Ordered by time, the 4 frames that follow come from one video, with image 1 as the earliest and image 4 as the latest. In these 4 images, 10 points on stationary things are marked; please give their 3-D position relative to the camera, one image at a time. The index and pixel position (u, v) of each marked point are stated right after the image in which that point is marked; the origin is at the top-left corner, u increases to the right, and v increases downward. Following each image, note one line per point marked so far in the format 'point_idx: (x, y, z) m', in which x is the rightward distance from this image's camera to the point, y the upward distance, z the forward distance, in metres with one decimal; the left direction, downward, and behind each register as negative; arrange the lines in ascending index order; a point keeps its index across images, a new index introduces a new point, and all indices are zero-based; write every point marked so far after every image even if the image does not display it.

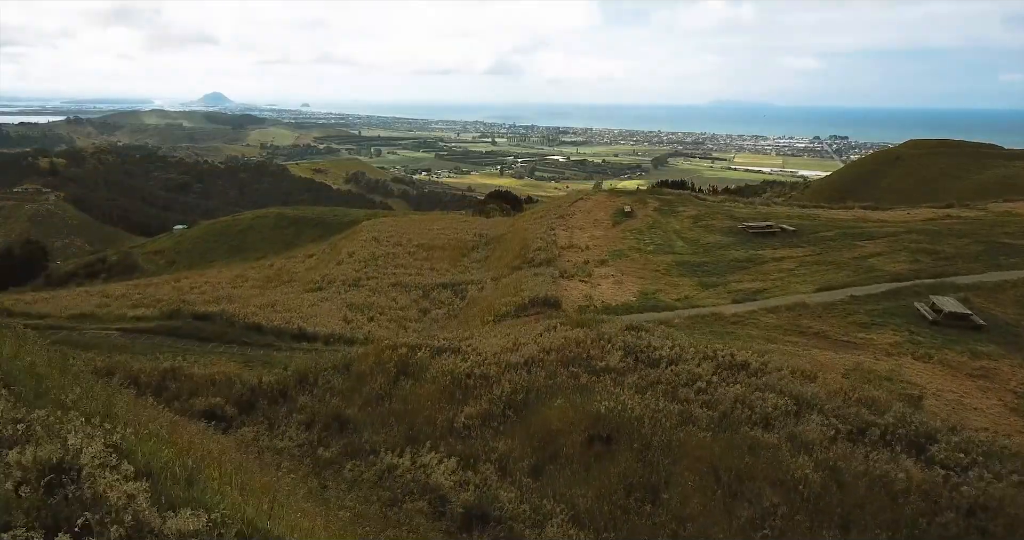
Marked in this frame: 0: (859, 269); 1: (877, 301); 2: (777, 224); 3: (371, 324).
0: (+4.0, 0.0, +8.9) m
1: (+3.4, -0.3, +7.3) m
2: (+4.1, +0.7, +12.0) m
3: (-1.2, -0.5, +6.7) m
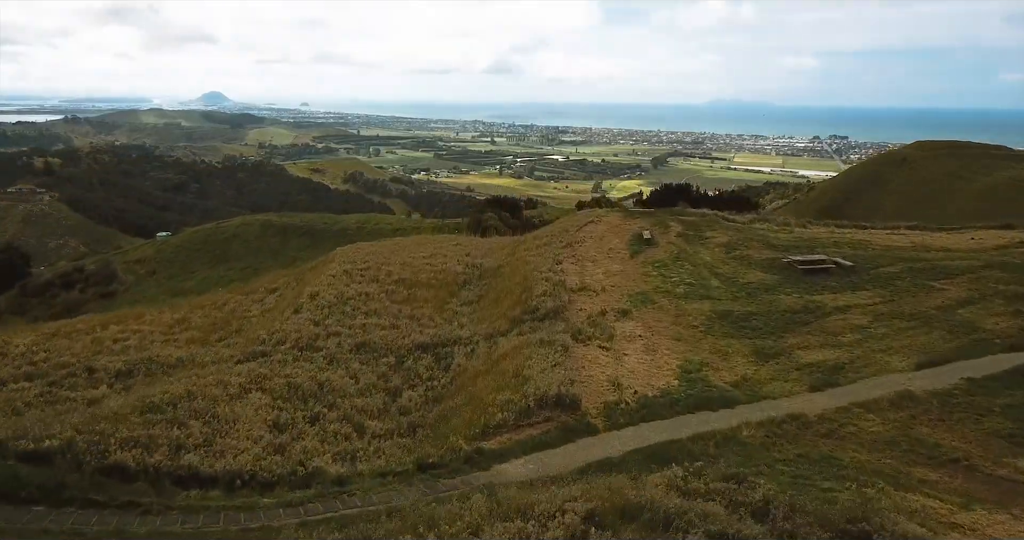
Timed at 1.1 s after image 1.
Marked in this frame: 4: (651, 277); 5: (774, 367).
0: (+3.9, -0.5, +7.0) m
1: (+3.4, -0.8, +5.3) m
2: (+4.1, +0.2, +10.1) m
3: (-1.2, -1.0, +4.8) m
4: (+1.7, -0.1, +9.3) m
5: (+2.0, -0.7, +6.0) m
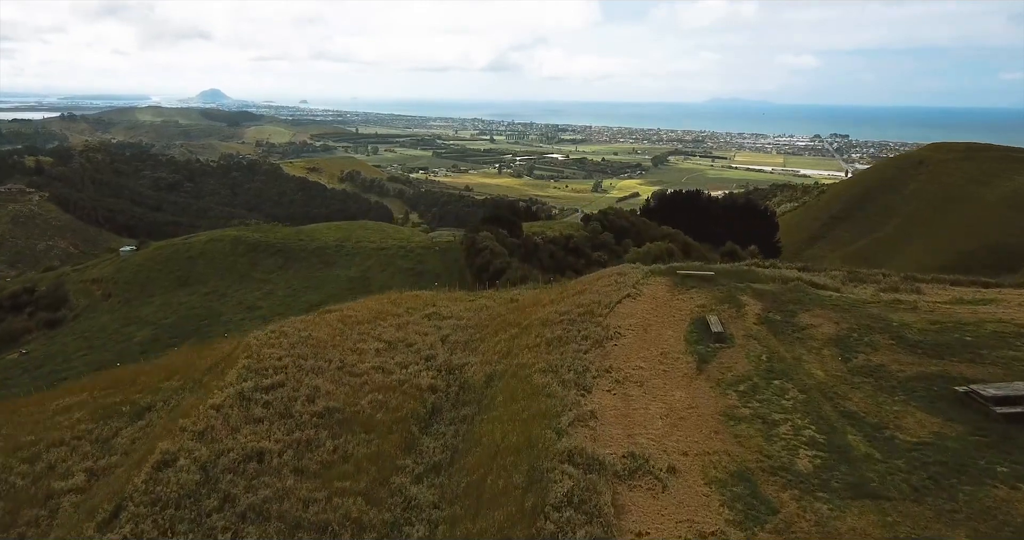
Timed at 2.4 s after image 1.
0: (+3.9, -1.5, +3.2) m
1: (+3.4, -1.8, +1.5) m
2: (+4.0, -0.8, +6.3) m
3: (-1.3, -2.0, +1.0) m
4: (+1.6, -1.1, +5.5) m
5: (+2.0, -1.8, +2.2) m
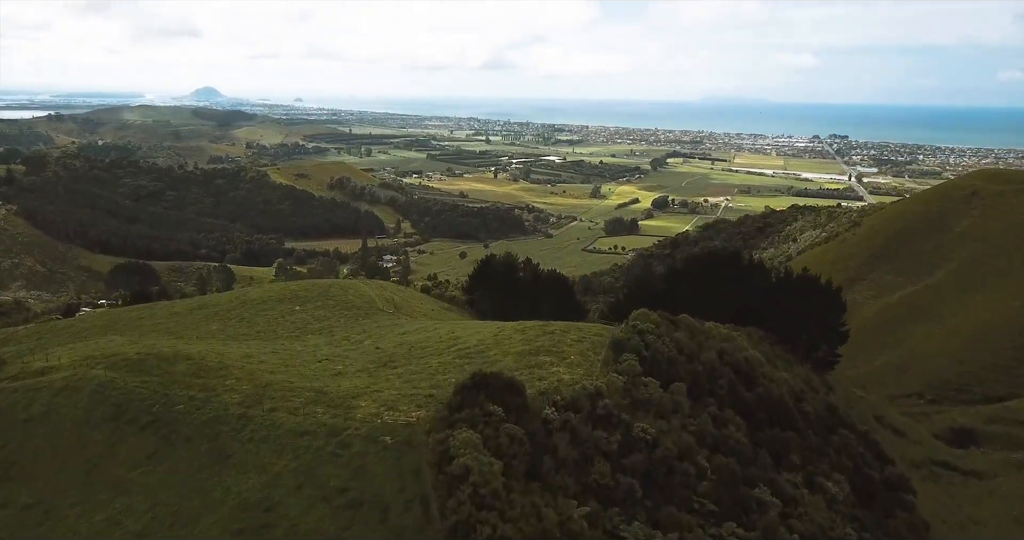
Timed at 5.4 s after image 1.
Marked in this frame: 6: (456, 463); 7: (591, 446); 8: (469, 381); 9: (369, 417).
0: (+4.0, -6.4, -7.6) m
1: (+3.5, -6.7, -9.2) m
2: (+4.1, -5.6, -4.4) m
3: (-1.2, -6.9, -9.8) m
4: (+1.7, -5.9, -5.2) m
5: (+2.1, -6.6, -8.5) m
6: (-1.2, -3.9, +16.2) m
7: (+2.0, -4.5, +19.1) m
8: (-1.0, -2.5, +21.3) m
9: (-3.5, -3.6, +19.4) m
